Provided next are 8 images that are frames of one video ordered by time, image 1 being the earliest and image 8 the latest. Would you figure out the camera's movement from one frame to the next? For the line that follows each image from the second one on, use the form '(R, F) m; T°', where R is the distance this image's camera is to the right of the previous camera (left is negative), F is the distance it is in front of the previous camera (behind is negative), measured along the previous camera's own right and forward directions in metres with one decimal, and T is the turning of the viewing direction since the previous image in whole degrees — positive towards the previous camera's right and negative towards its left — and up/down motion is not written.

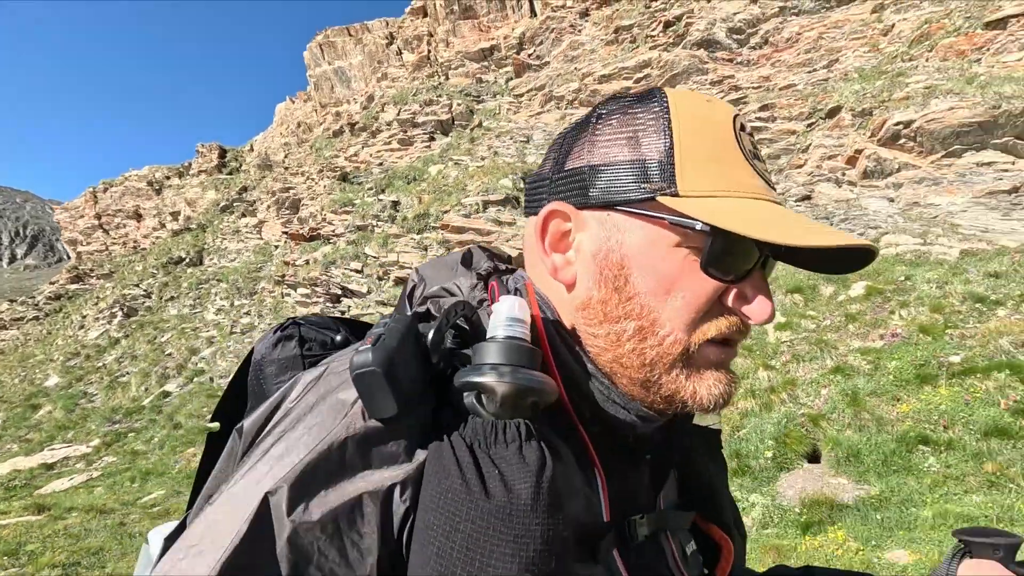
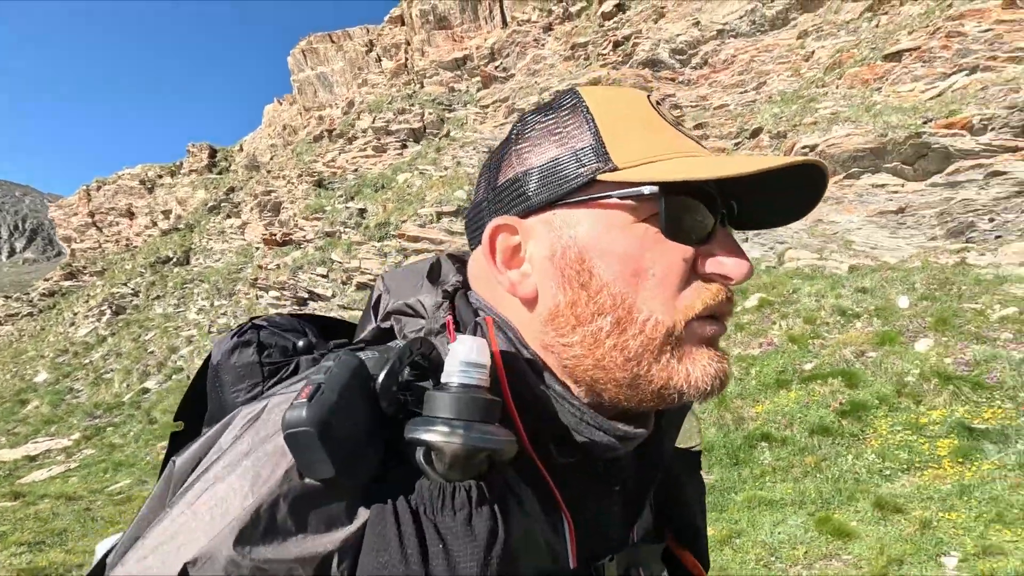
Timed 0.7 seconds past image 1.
(+1.2, -0.9) m; 0°
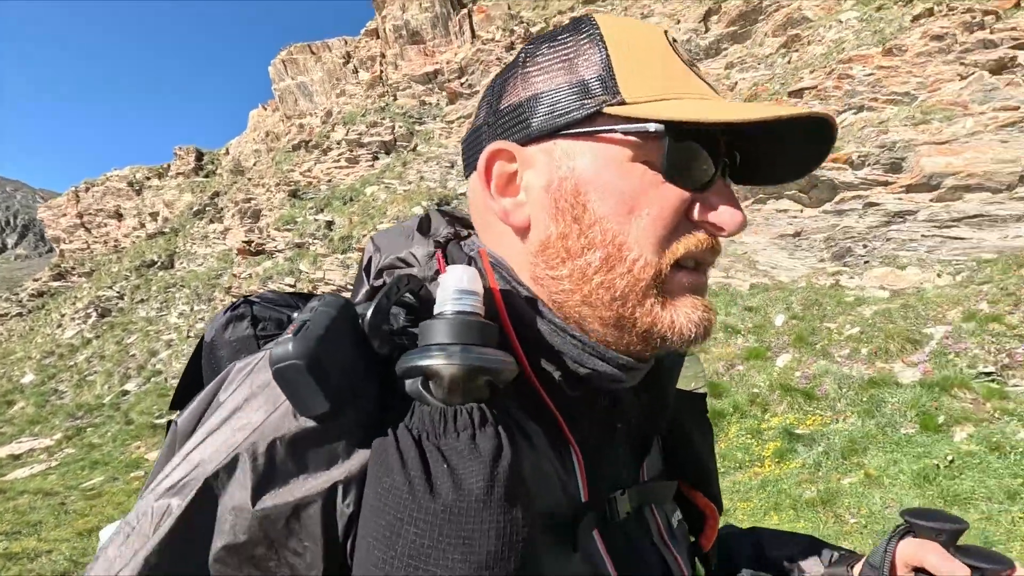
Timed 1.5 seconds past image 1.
(+1.2, -1.0) m; 0°
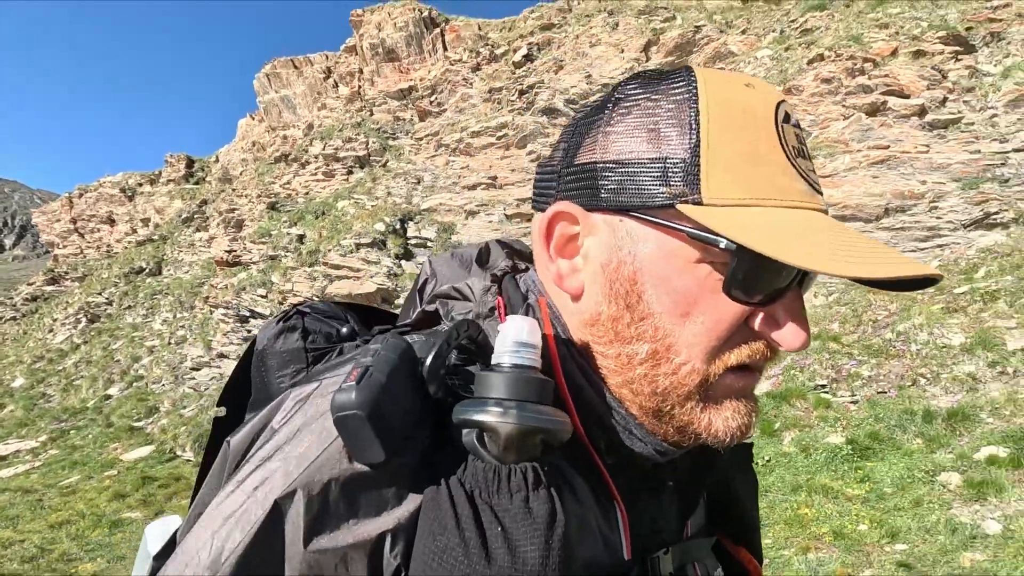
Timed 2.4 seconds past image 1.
(+1.3, -1.0) m; 0°
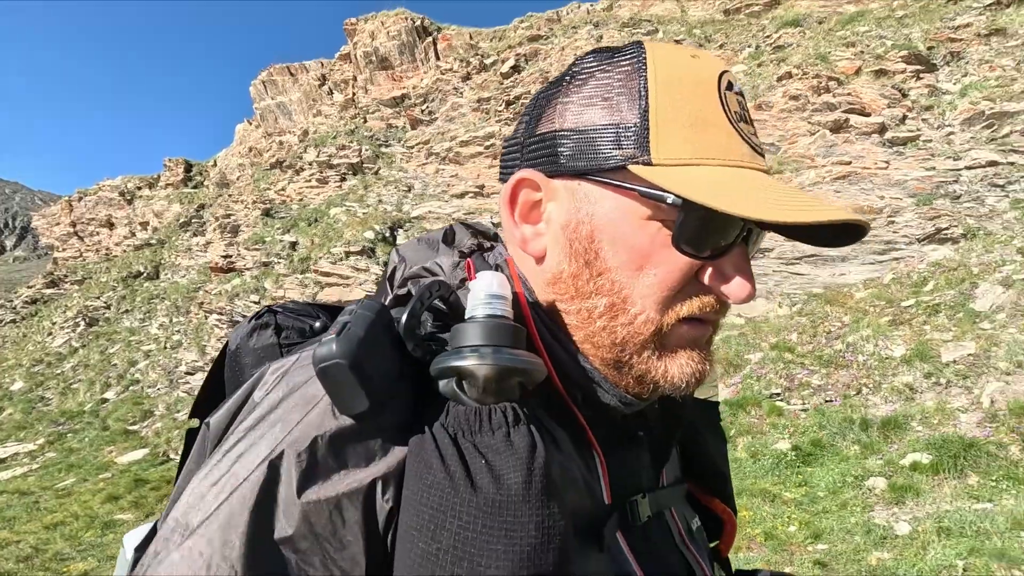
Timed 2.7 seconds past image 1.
(+0.4, -0.4) m; 0°
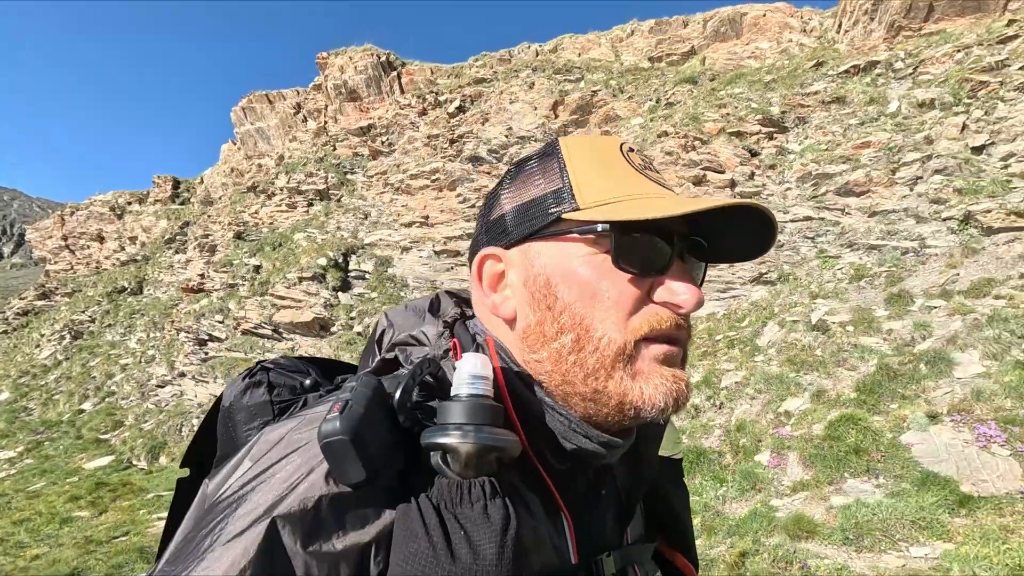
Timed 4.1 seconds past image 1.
(+2.0, -1.7) m; 0°
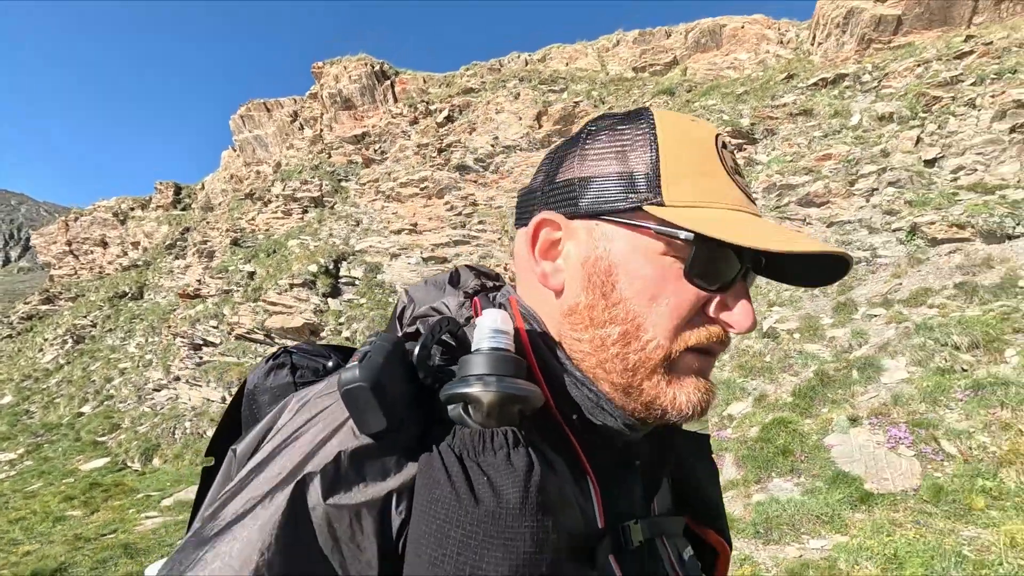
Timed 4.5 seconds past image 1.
(+0.6, -0.4) m; 0°
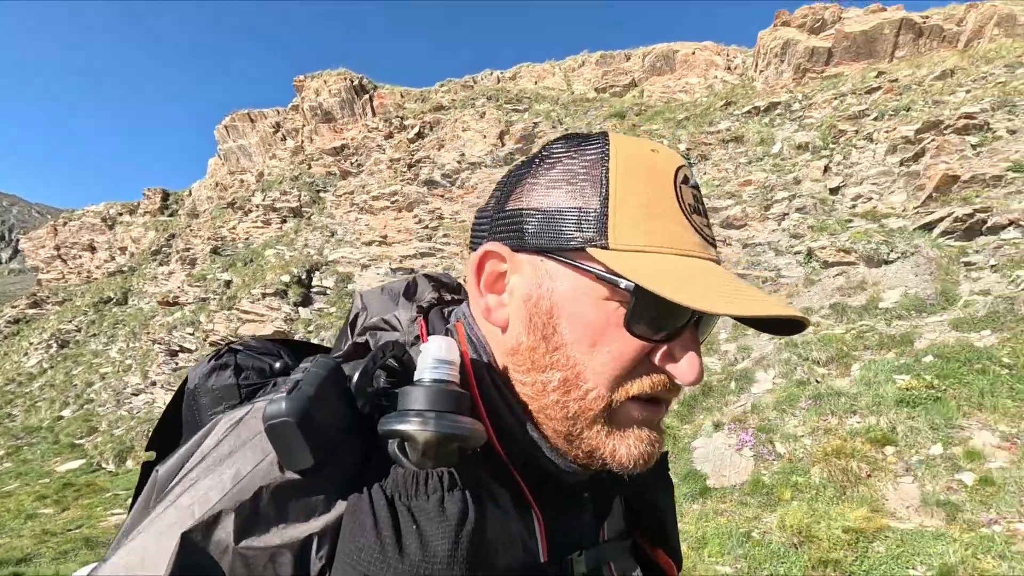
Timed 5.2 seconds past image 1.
(+1.1, -0.9) m; +1°
